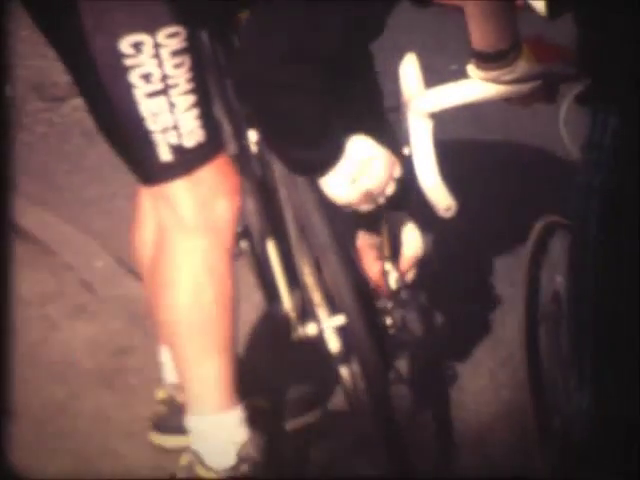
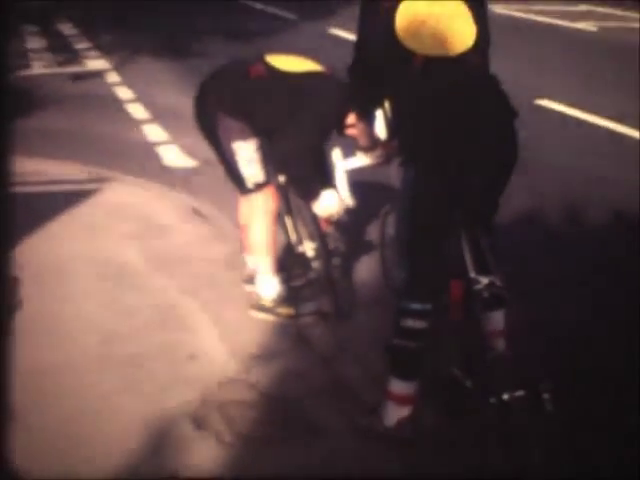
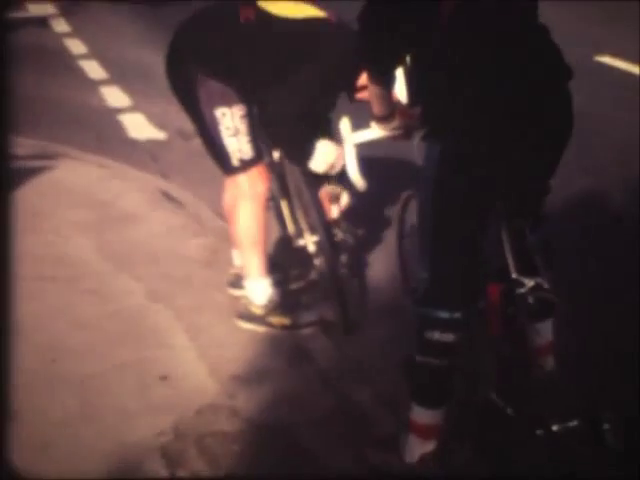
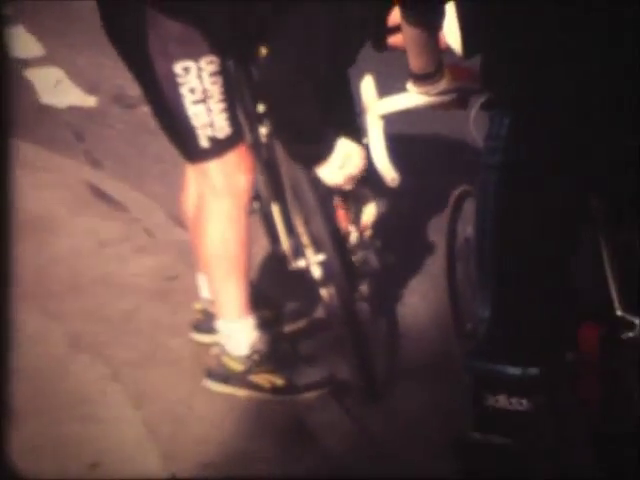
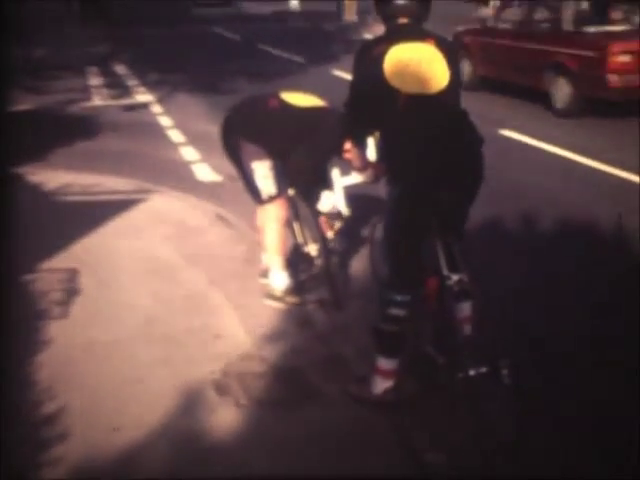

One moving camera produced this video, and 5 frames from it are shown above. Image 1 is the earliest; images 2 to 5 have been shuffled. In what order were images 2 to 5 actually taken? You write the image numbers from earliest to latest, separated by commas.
4, 3, 2, 5
